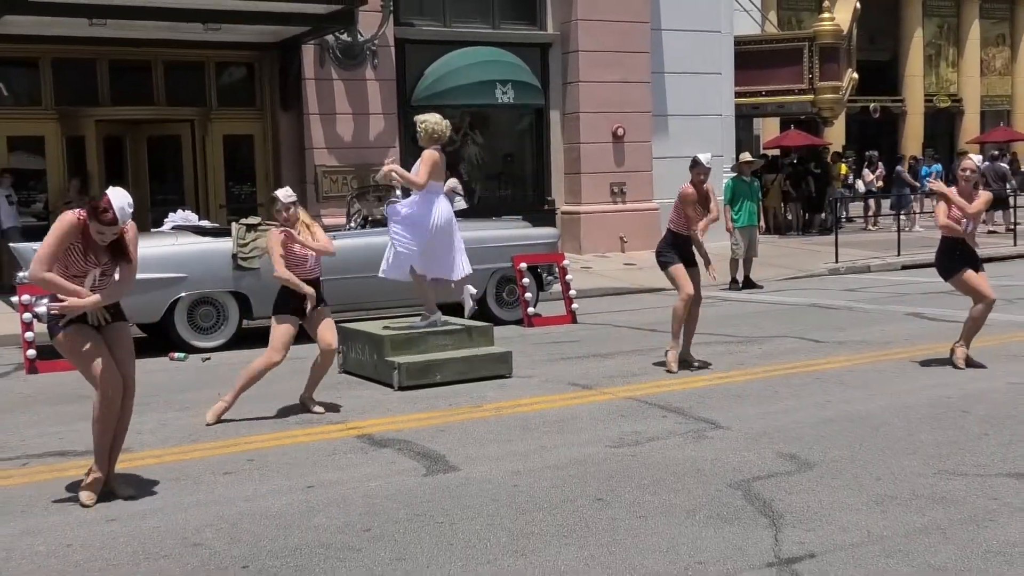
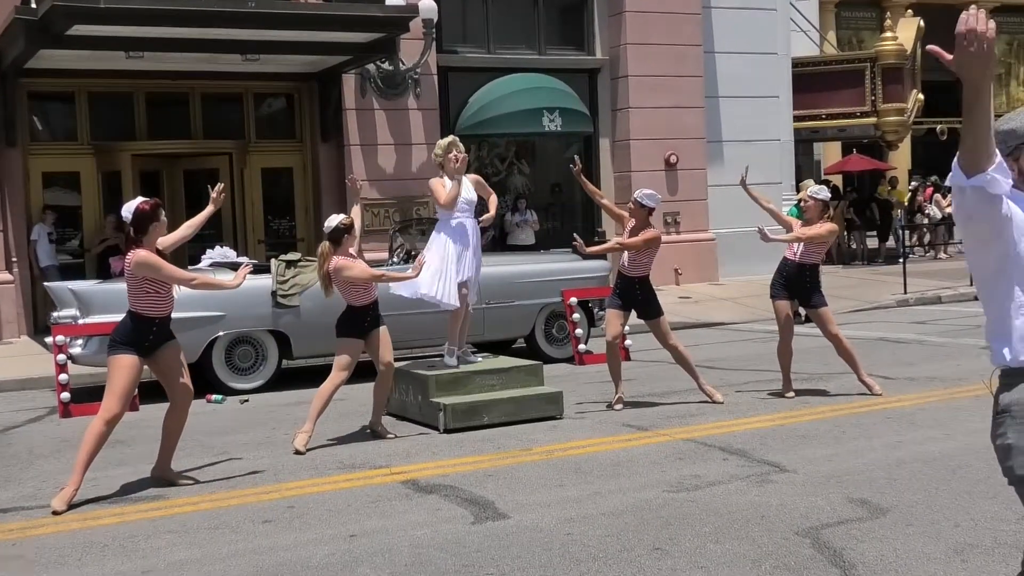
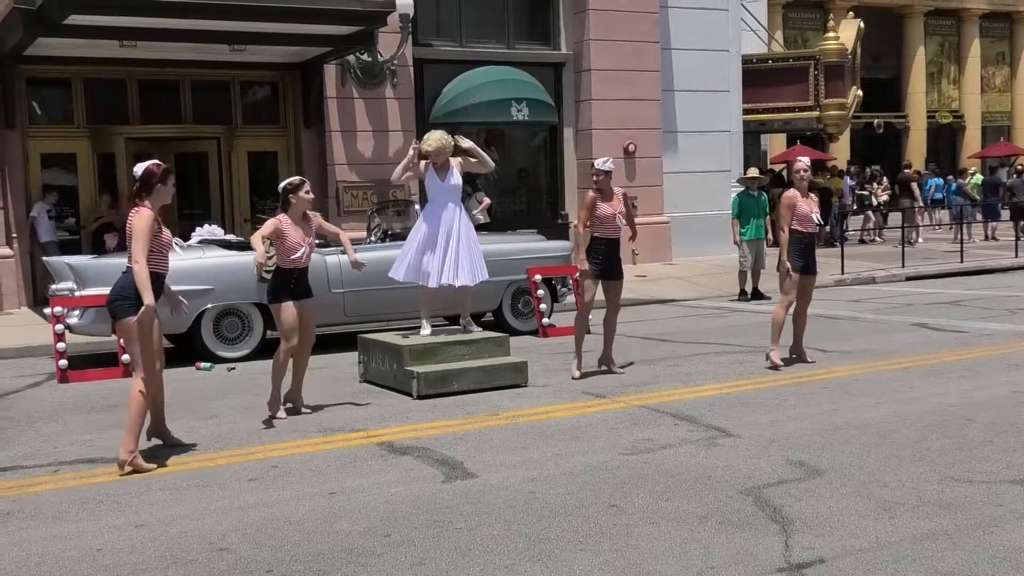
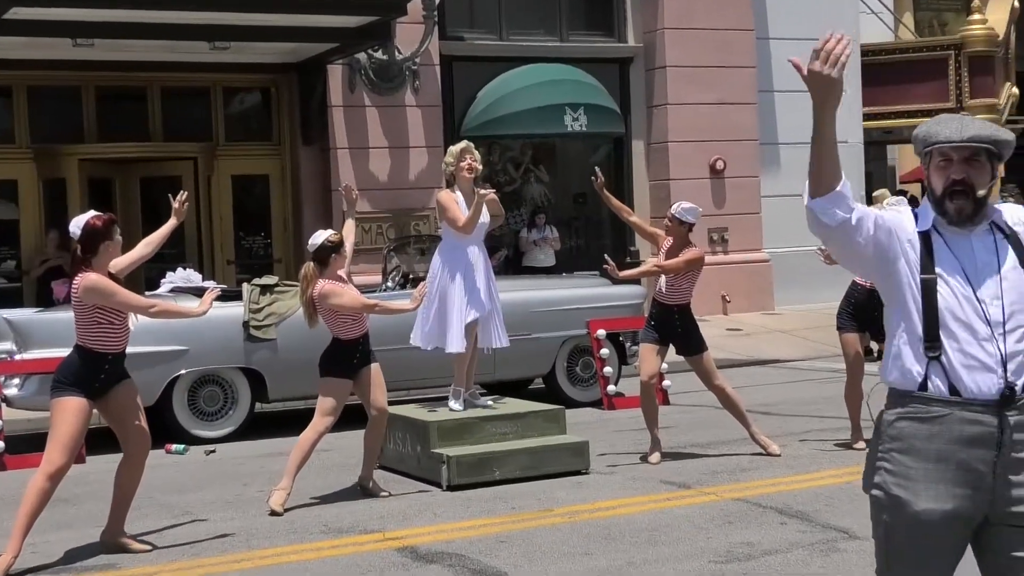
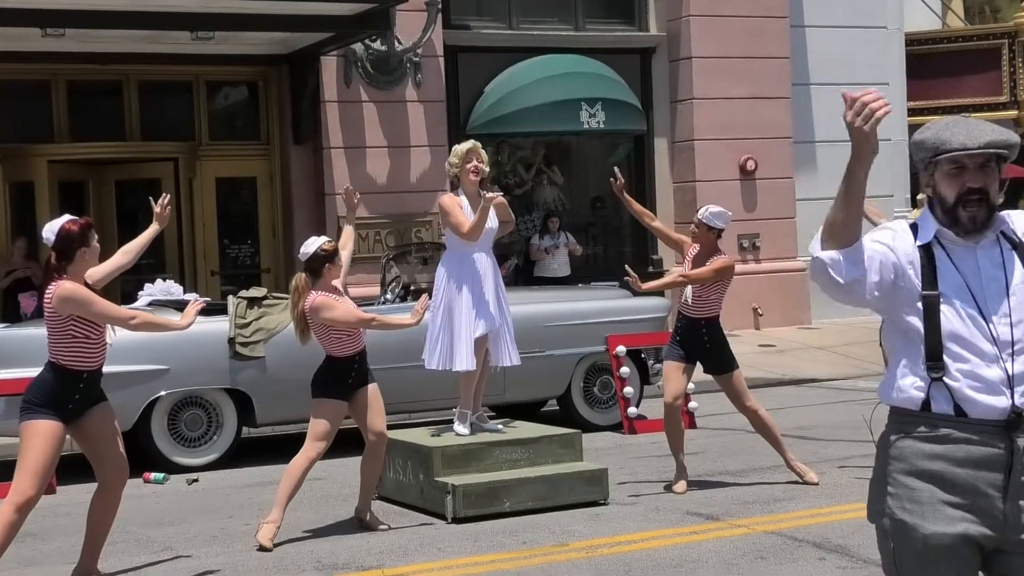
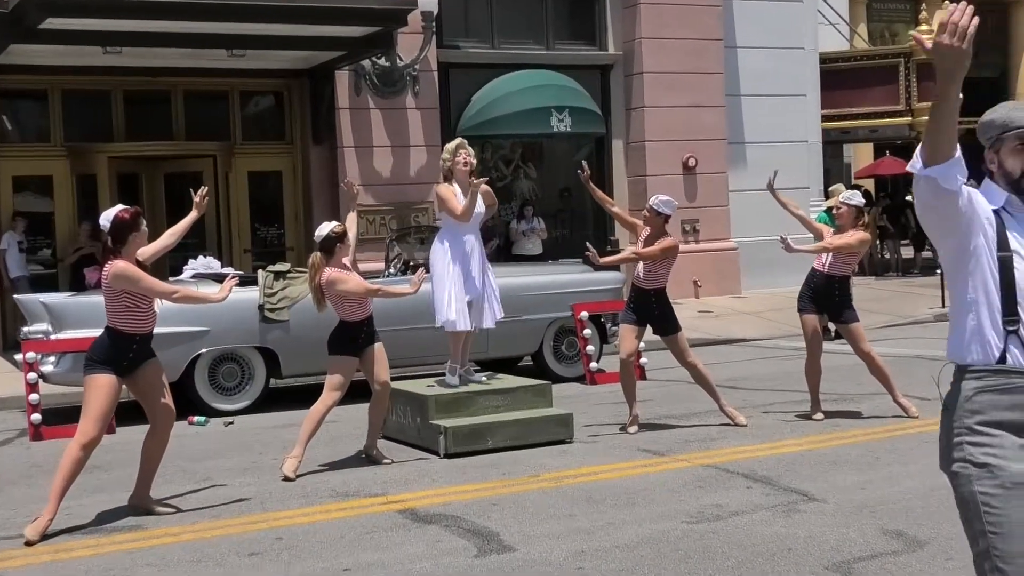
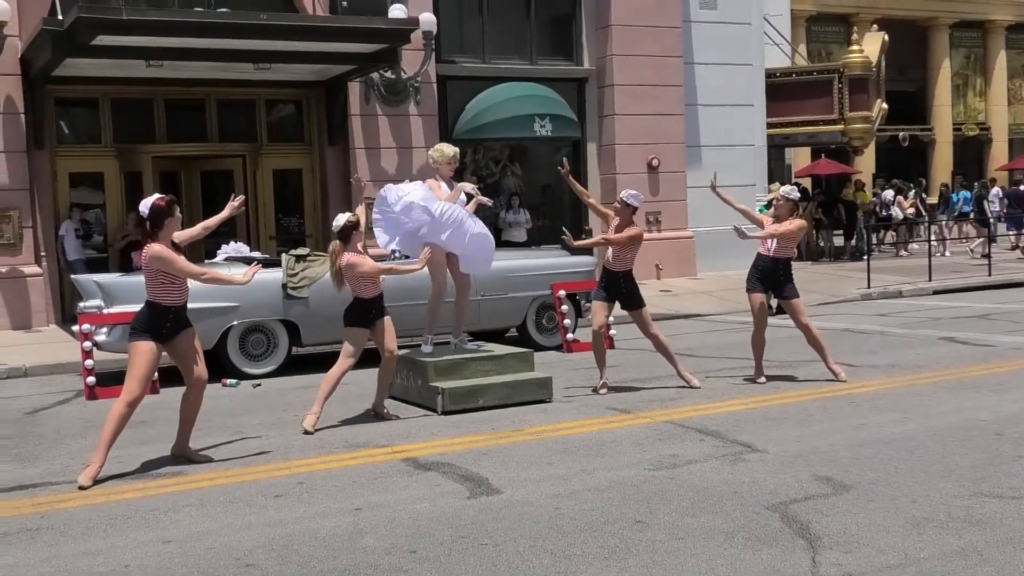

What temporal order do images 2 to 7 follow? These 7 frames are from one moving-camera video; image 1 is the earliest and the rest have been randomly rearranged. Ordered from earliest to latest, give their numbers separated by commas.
3, 7, 2, 6, 4, 5
